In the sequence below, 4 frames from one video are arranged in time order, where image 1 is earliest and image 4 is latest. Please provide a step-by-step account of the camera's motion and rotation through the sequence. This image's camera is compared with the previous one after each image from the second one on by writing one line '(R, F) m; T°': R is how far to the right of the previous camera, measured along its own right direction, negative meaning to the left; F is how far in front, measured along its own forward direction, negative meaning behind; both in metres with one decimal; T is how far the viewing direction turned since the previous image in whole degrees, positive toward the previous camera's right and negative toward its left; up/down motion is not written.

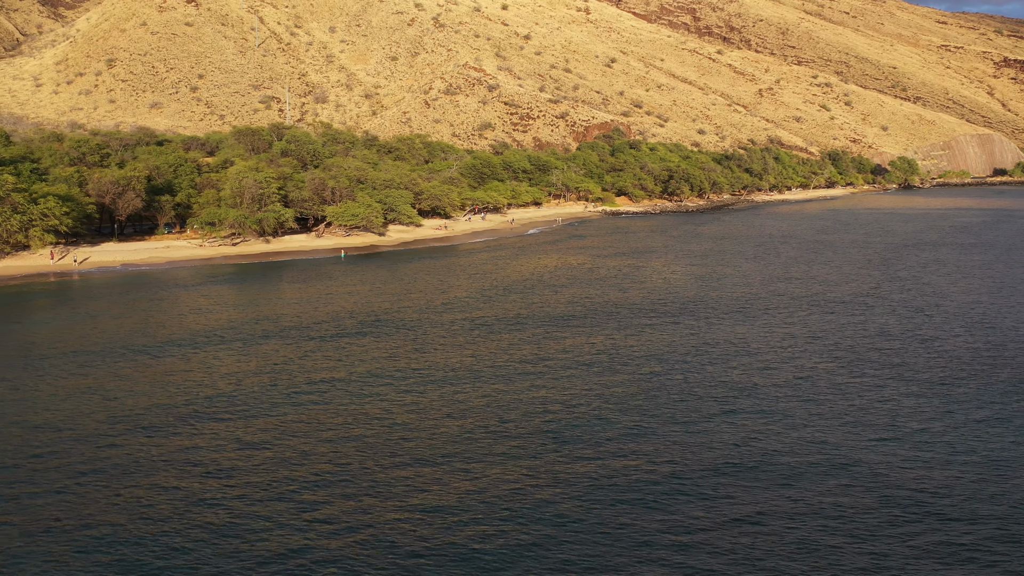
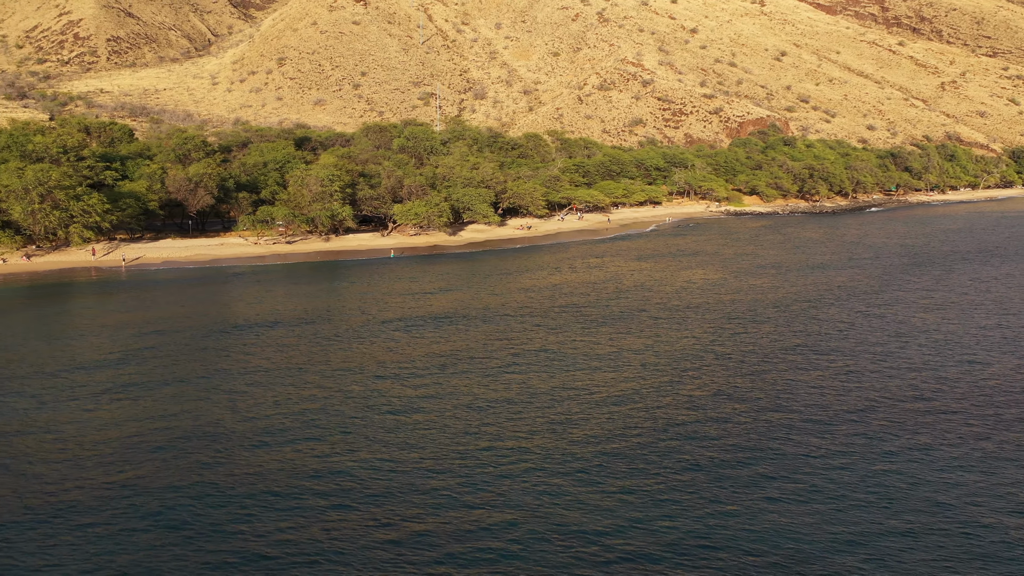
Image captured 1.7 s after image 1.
(+6.2, +1.7) m; -9°
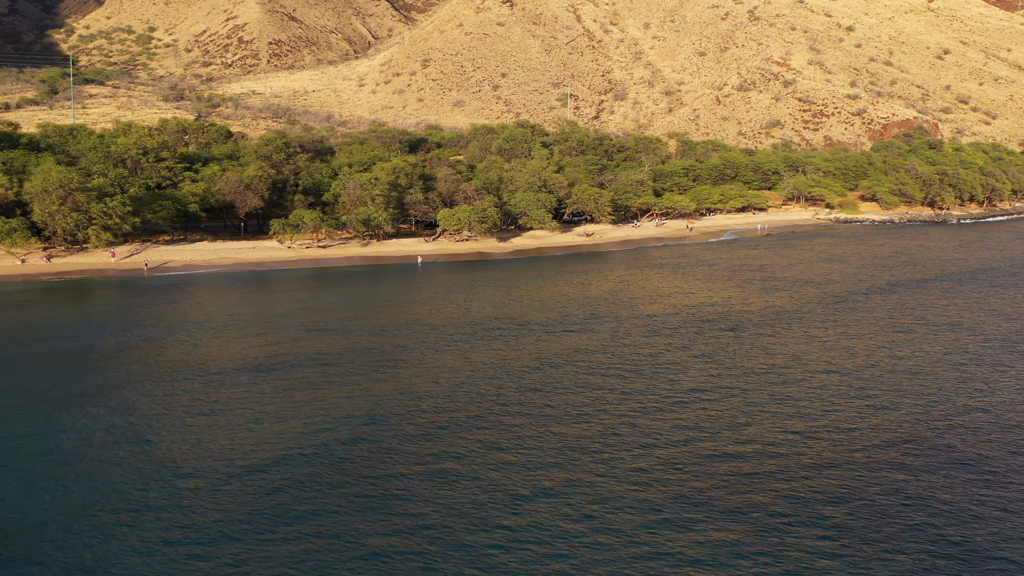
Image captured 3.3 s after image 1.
(+6.1, +2.1) m; -9°
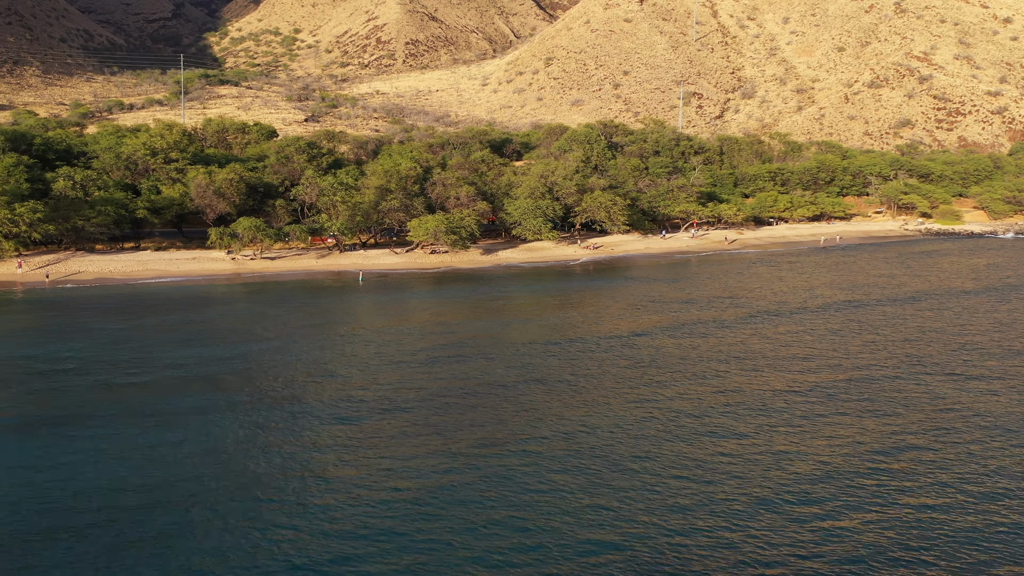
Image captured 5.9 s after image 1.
(+8.2, +6.0) m; -8°
